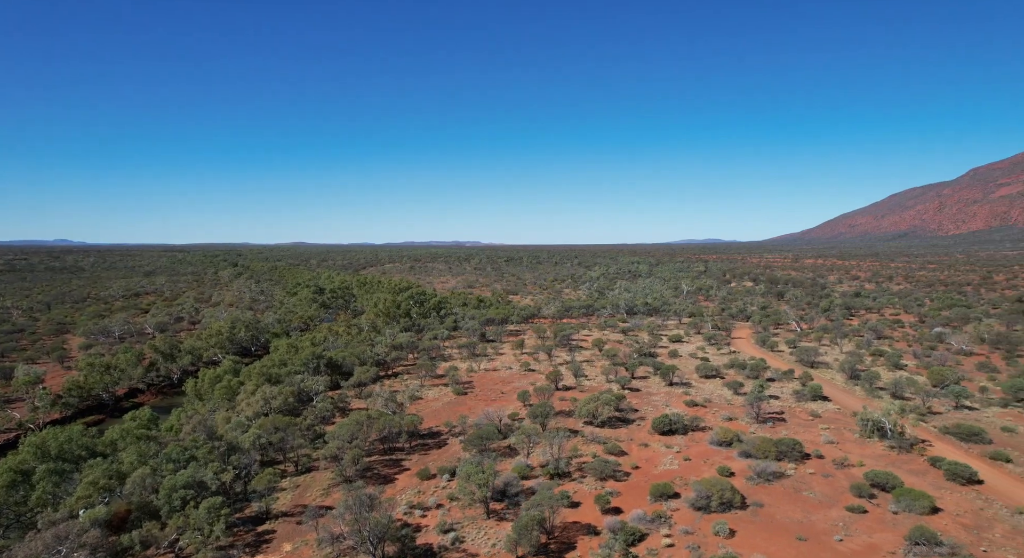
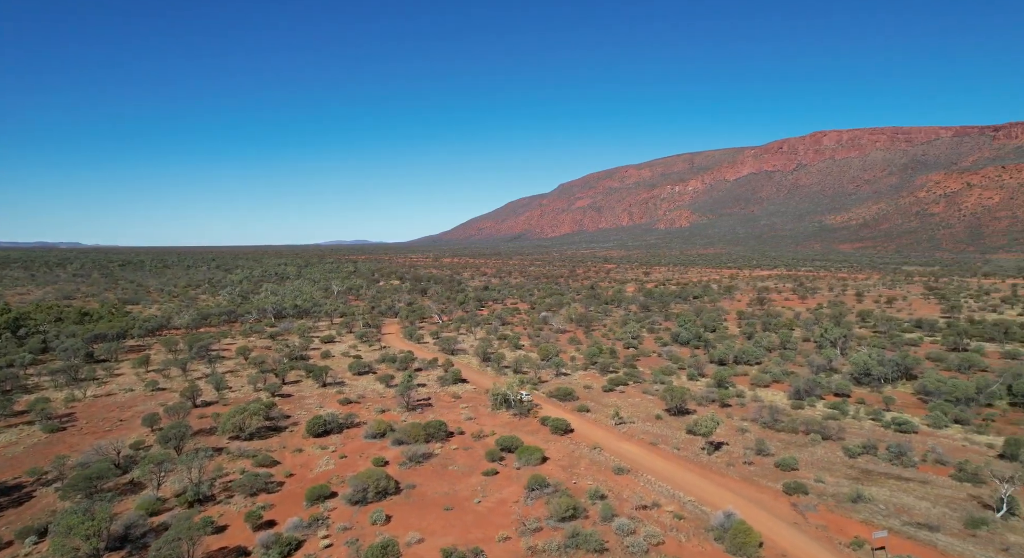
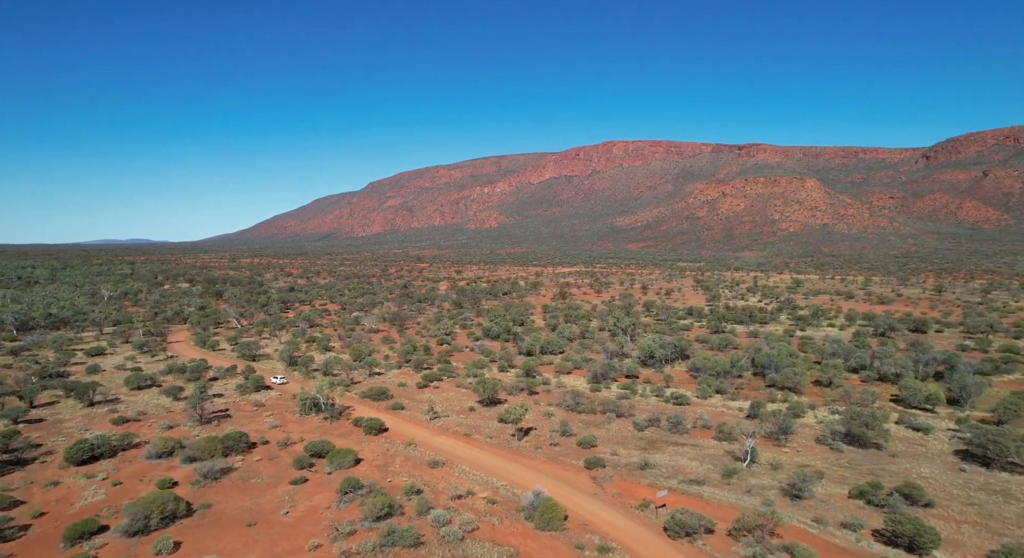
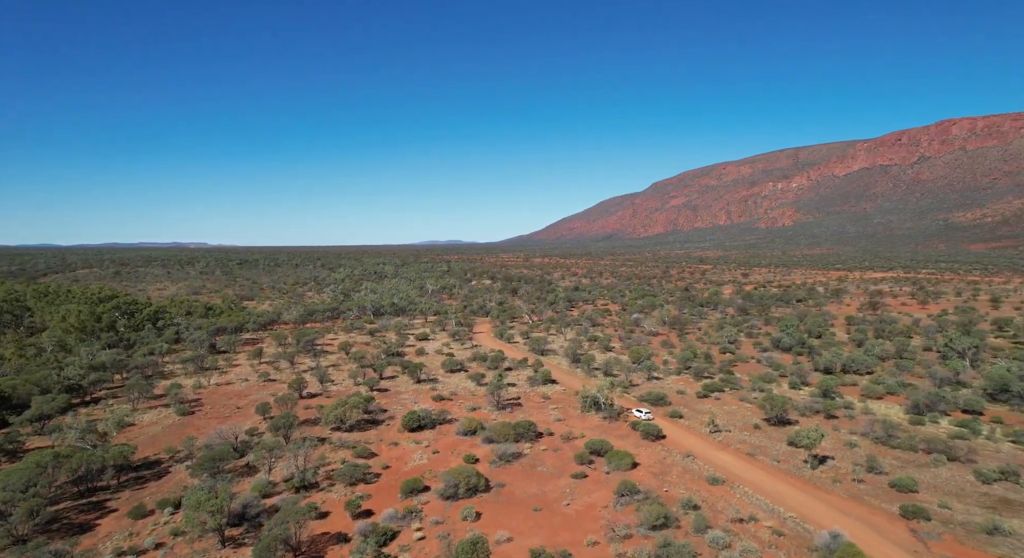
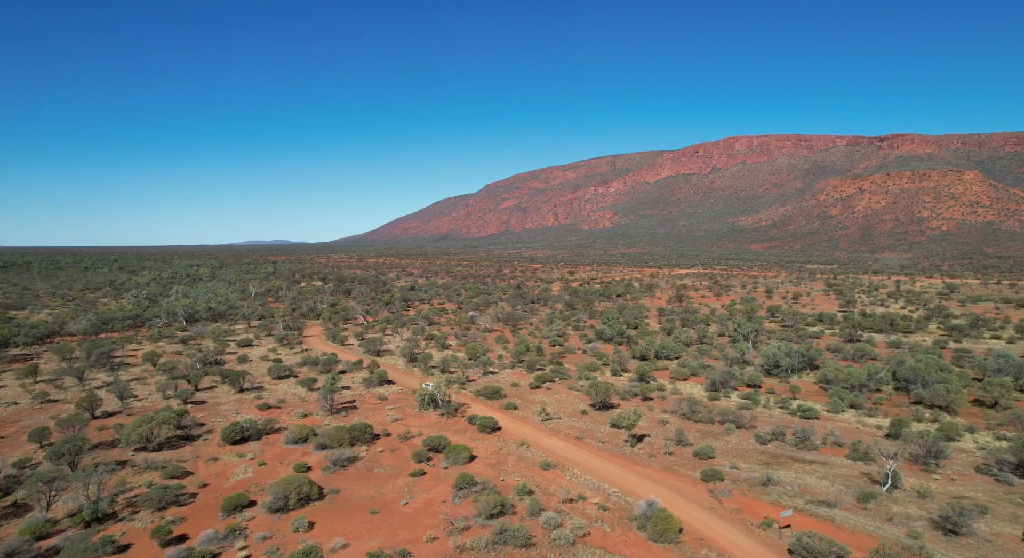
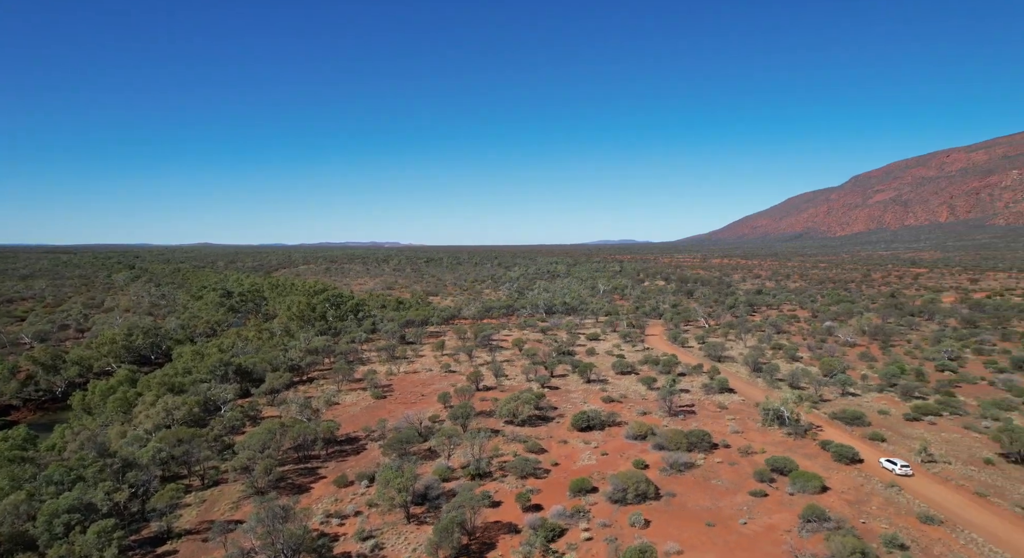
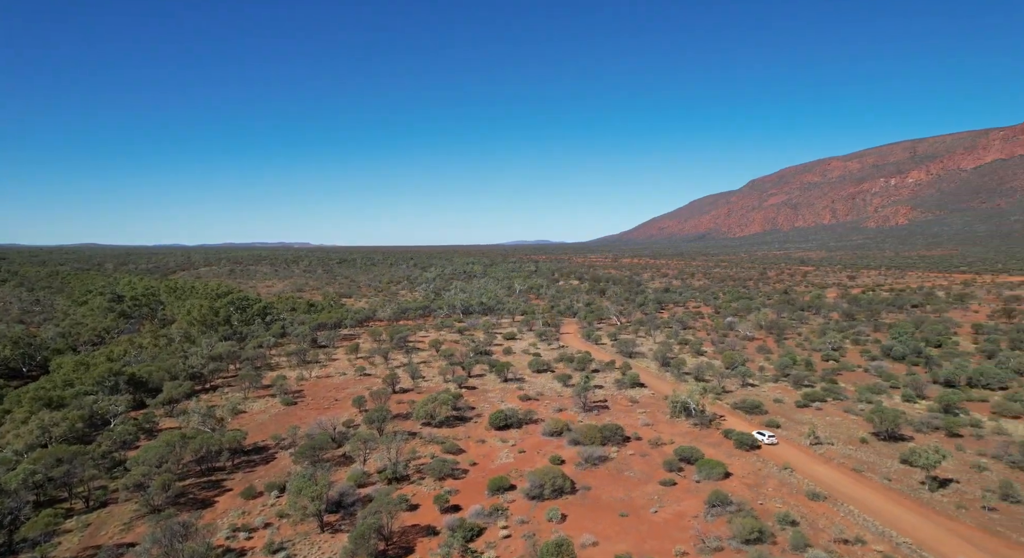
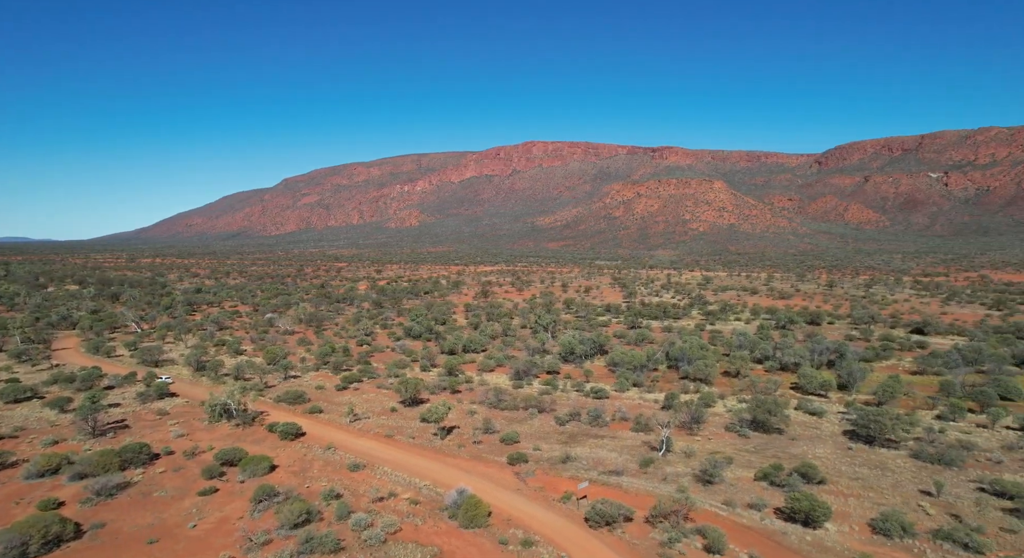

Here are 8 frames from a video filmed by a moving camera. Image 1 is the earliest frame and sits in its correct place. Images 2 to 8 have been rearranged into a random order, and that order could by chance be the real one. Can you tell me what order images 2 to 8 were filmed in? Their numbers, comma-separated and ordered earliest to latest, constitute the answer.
6, 7, 4, 2, 5, 3, 8
